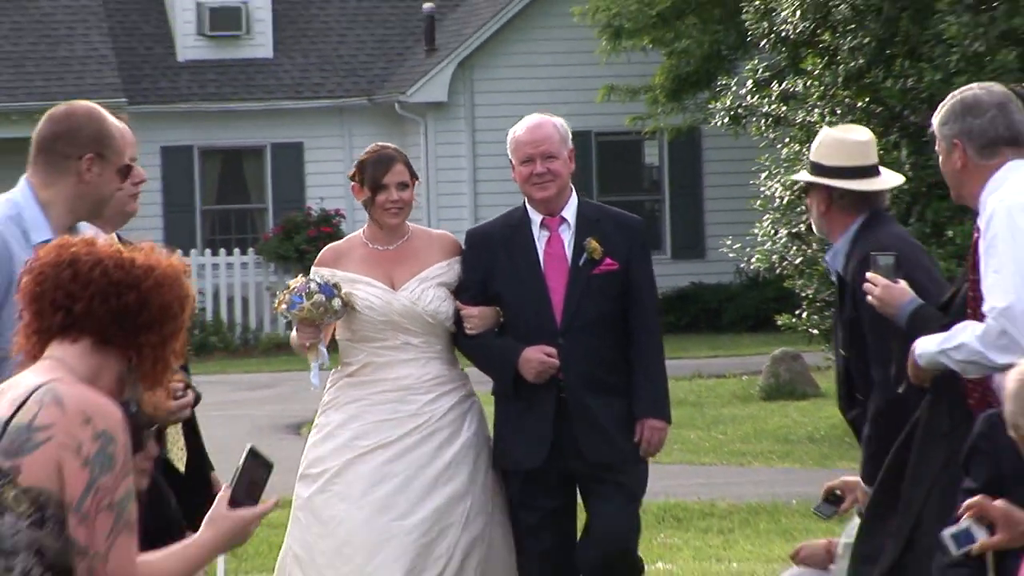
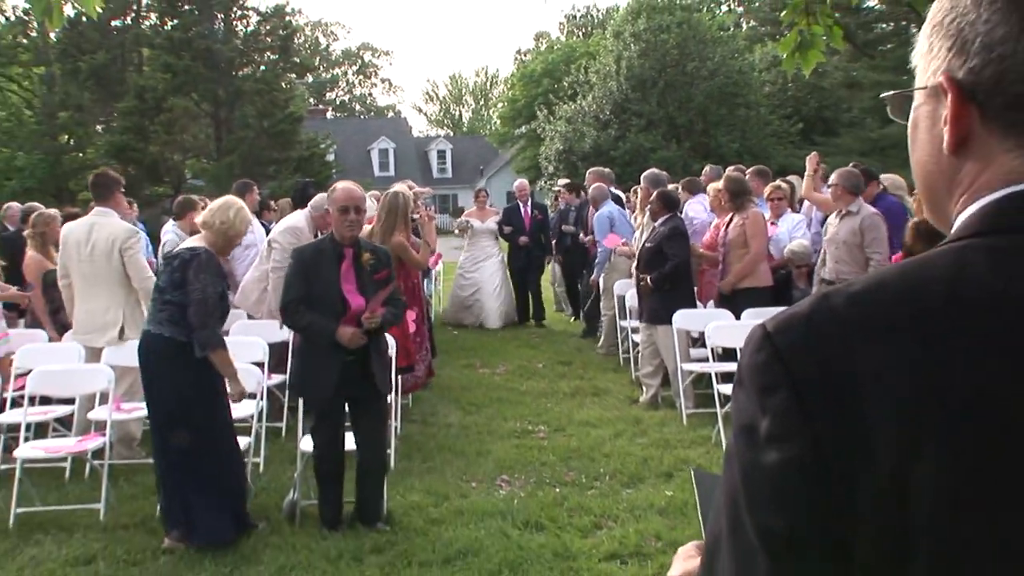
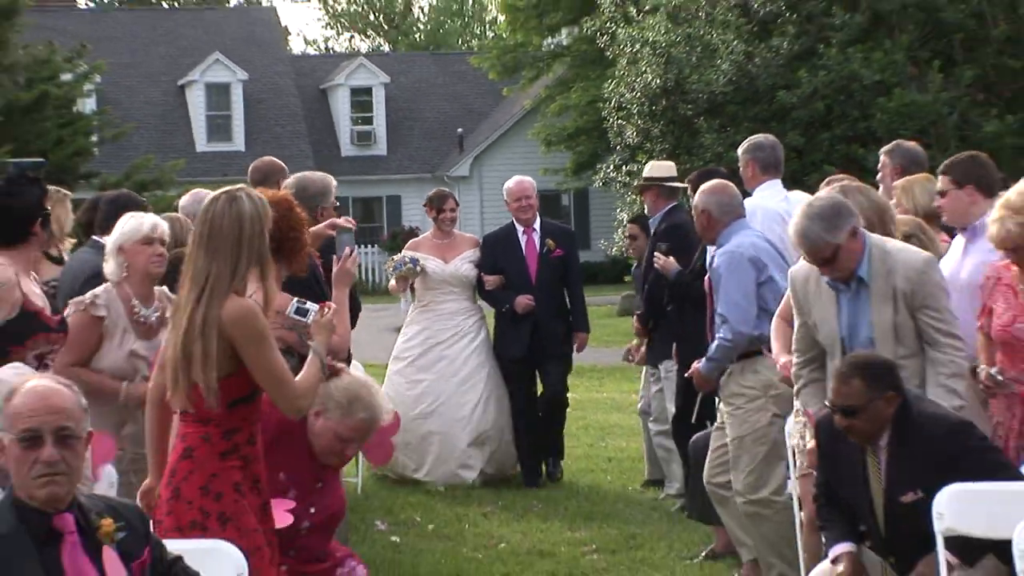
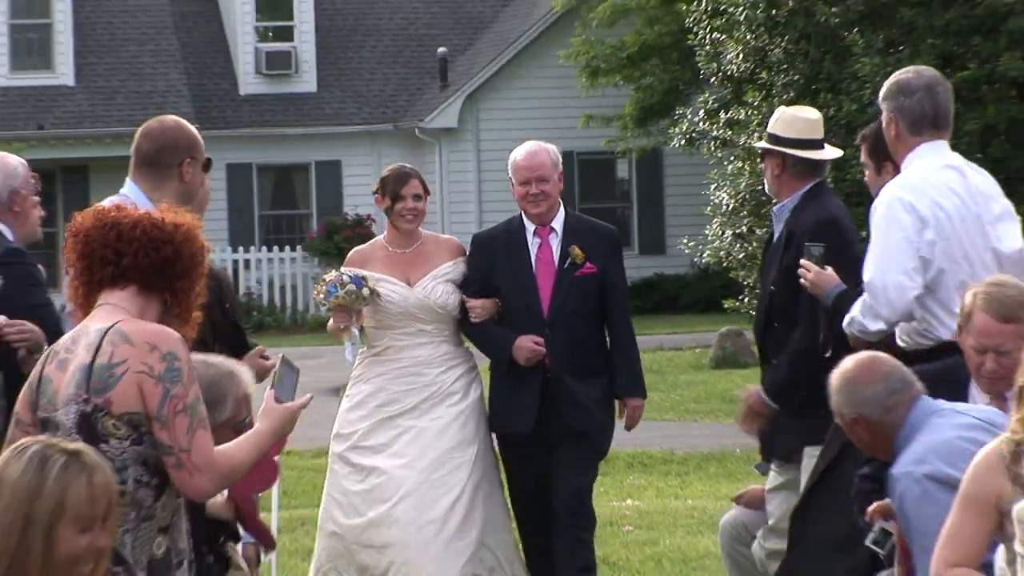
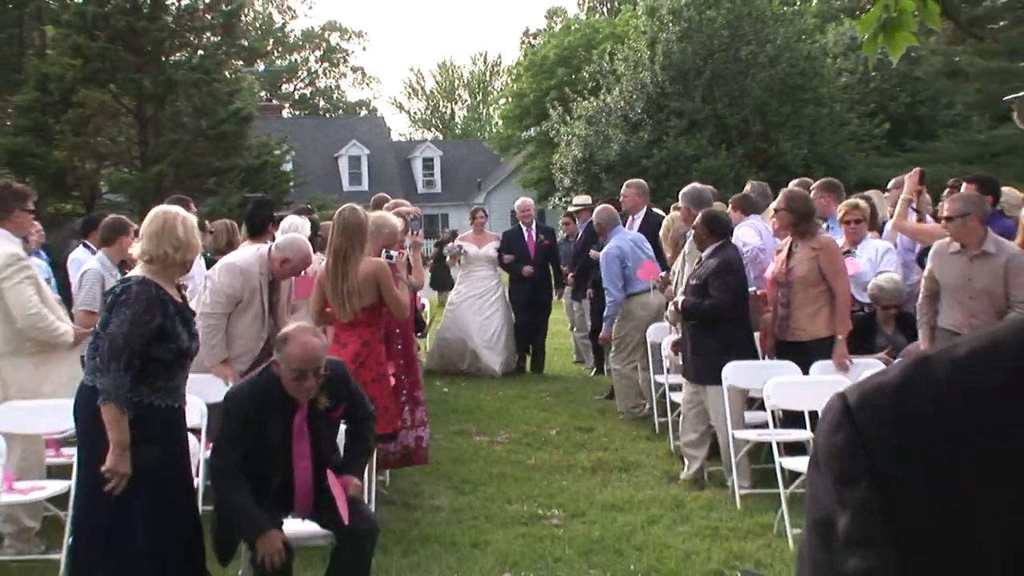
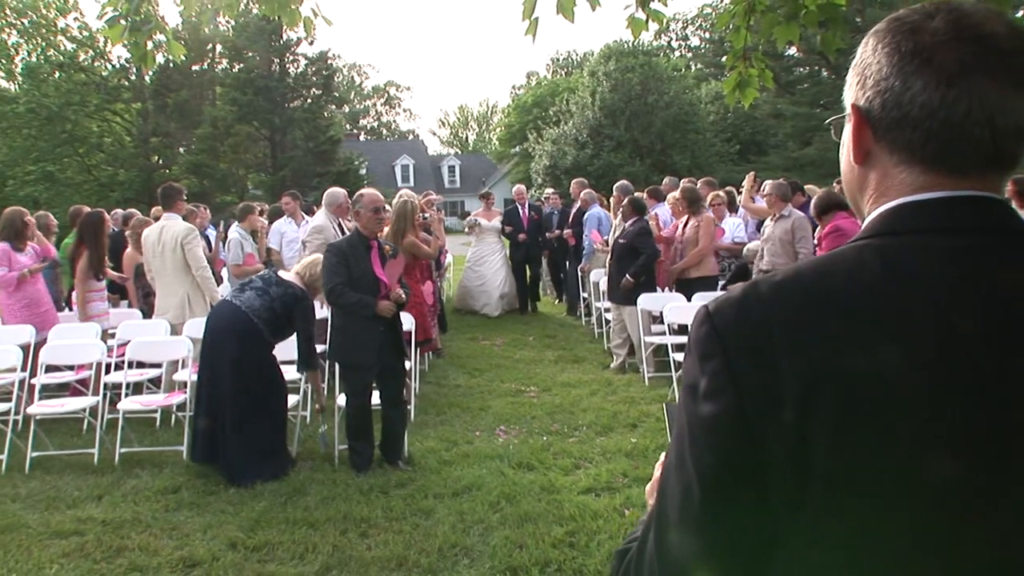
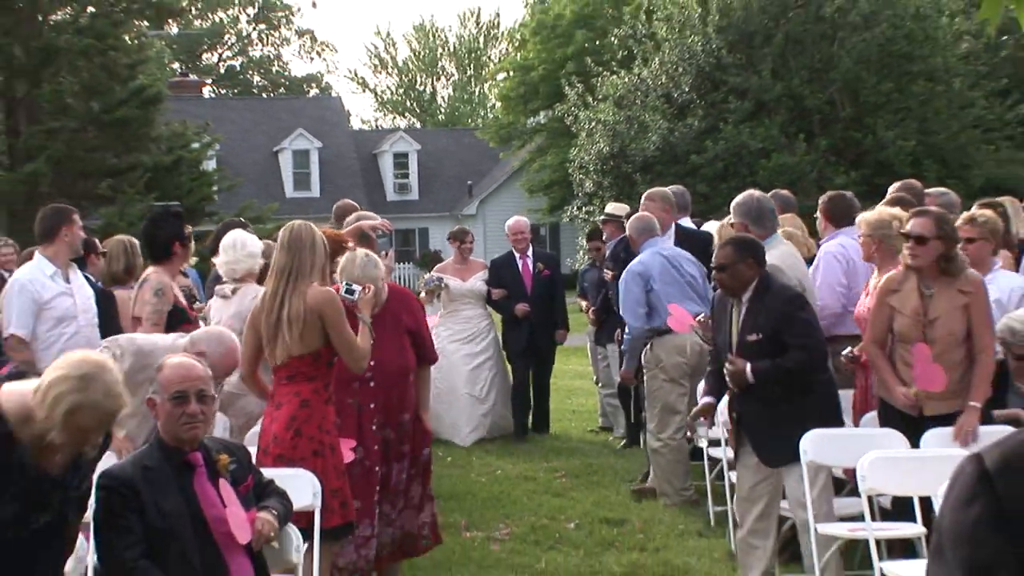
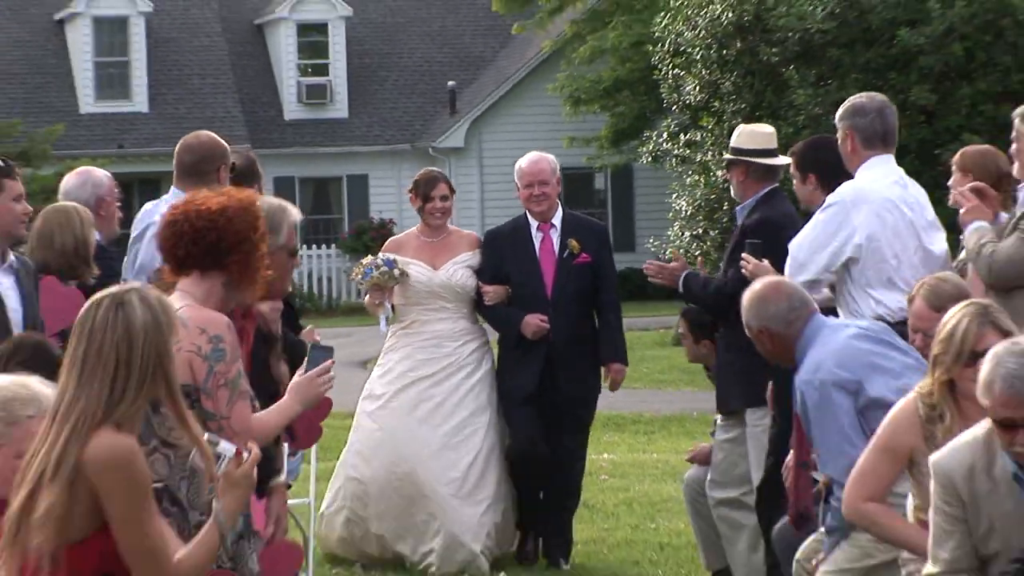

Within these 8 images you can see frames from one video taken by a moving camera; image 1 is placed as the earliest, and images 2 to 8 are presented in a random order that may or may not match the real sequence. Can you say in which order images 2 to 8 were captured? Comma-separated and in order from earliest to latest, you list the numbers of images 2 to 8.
4, 8, 3, 7, 5, 2, 6
